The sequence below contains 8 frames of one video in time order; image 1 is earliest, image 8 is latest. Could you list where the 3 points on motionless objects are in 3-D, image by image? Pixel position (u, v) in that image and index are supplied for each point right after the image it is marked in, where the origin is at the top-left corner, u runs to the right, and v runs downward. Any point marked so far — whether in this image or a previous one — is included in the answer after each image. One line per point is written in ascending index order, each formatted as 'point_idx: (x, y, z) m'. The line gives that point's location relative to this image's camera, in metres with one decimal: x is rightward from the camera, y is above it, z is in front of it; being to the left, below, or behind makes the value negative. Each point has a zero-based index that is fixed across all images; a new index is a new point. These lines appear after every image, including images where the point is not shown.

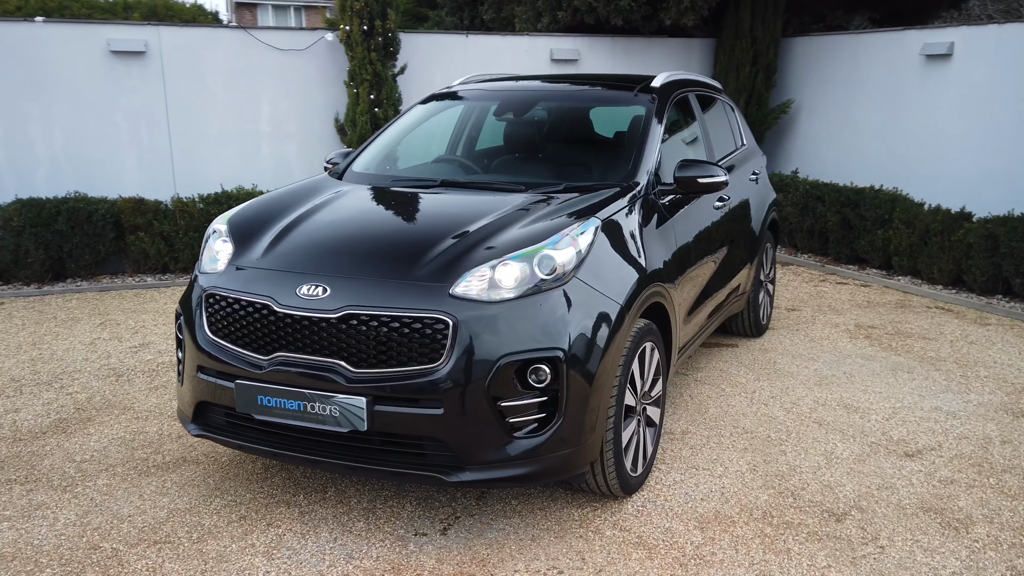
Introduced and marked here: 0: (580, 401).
0: (+0.2, -0.3, +2.7) m
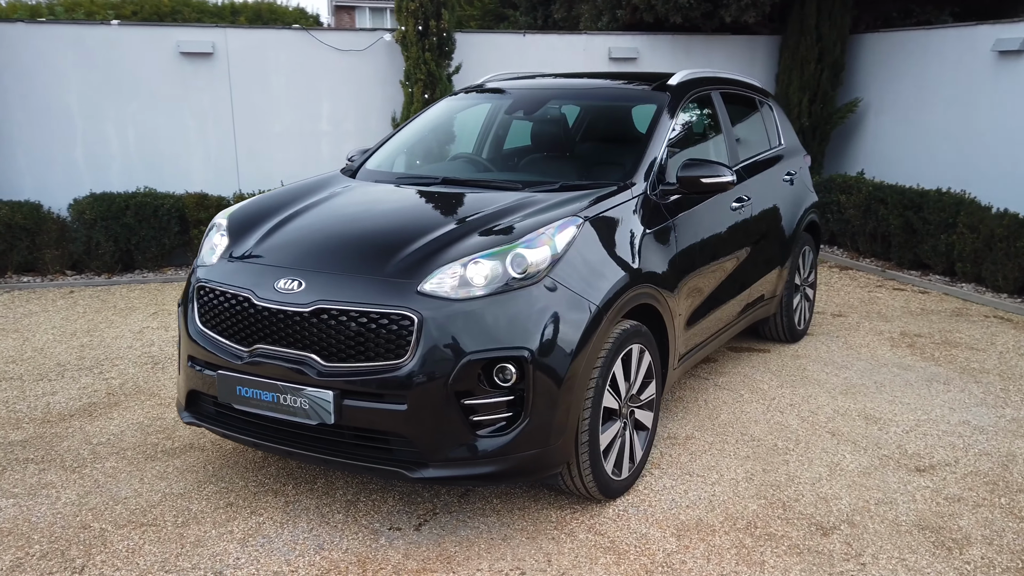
0: (+0.1, -0.3, +2.7) m
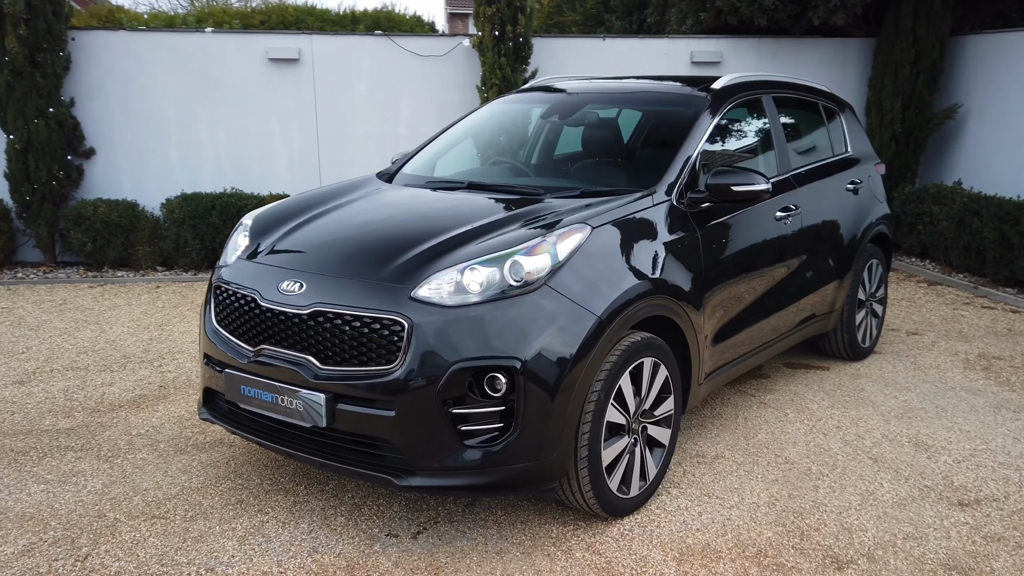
0: (+0.1, -0.4, +2.6) m
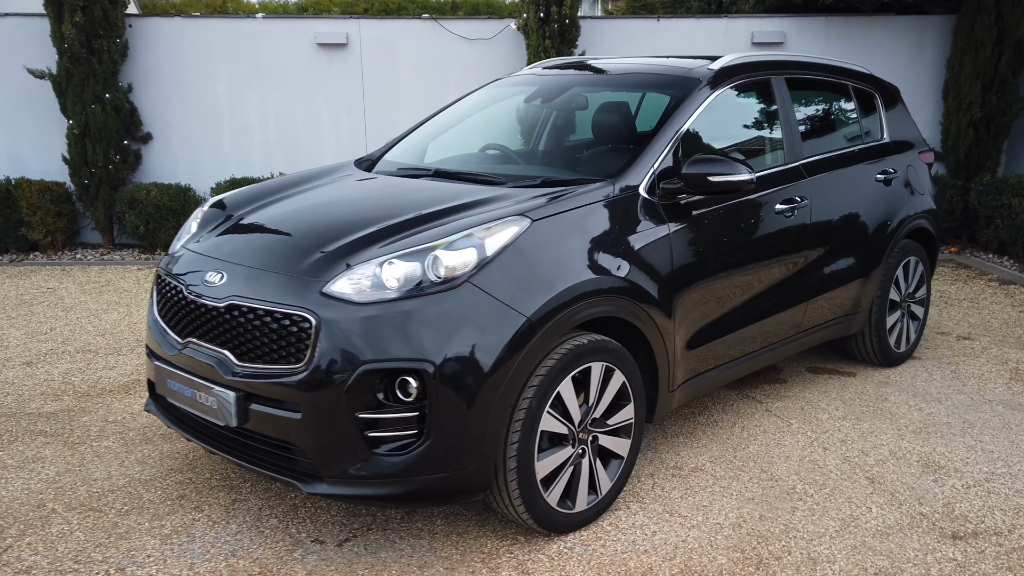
0: (-0.1, -0.3, +2.4) m
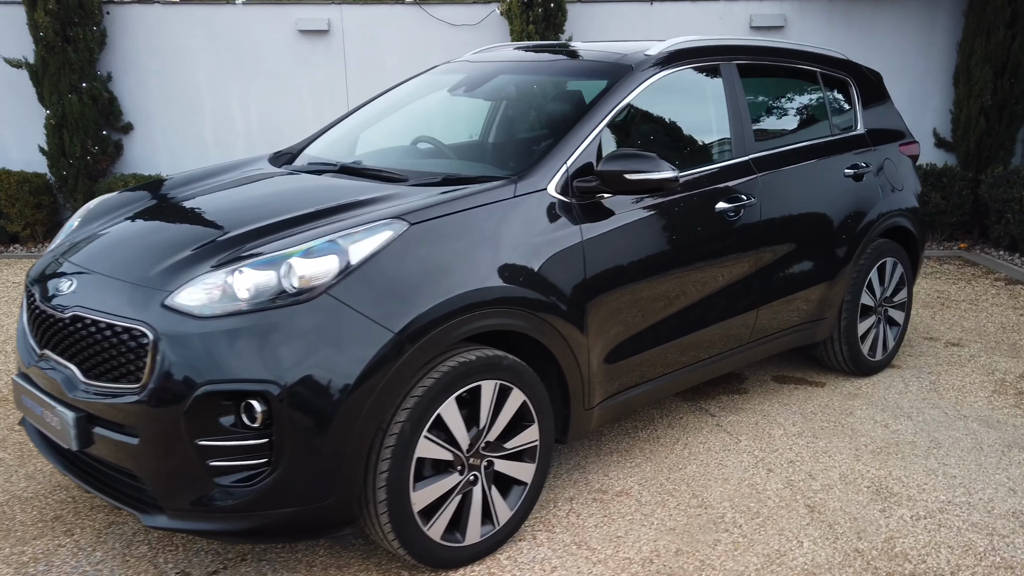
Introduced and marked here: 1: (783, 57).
0: (-0.5, -0.4, +2.1) m
1: (+1.1, +1.0, +3.8) m
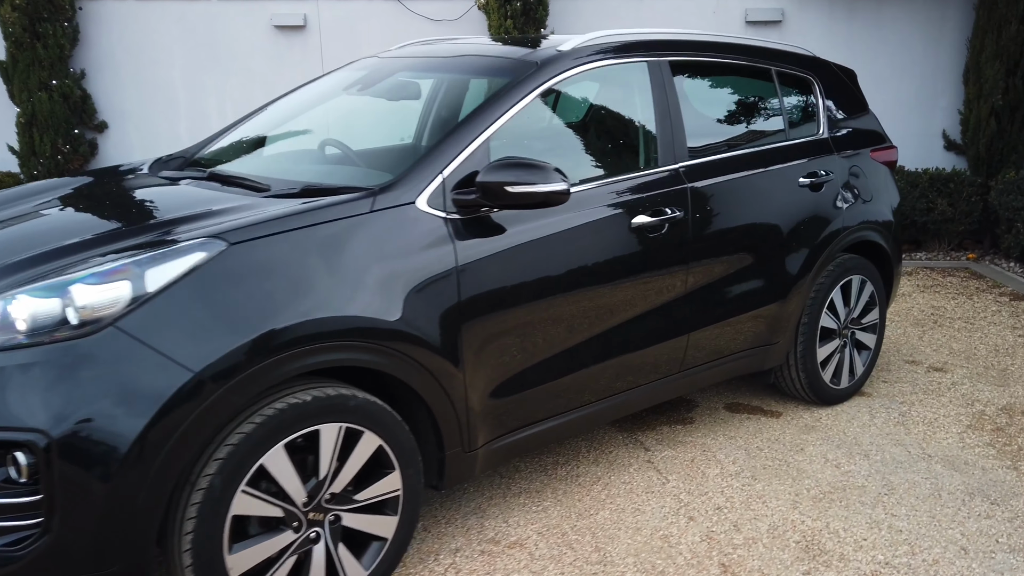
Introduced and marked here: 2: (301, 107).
0: (-0.8, -0.4, +1.8) m
1: (+0.8, +0.9, +3.5) m
2: (-0.7, +0.7, +3.4) m
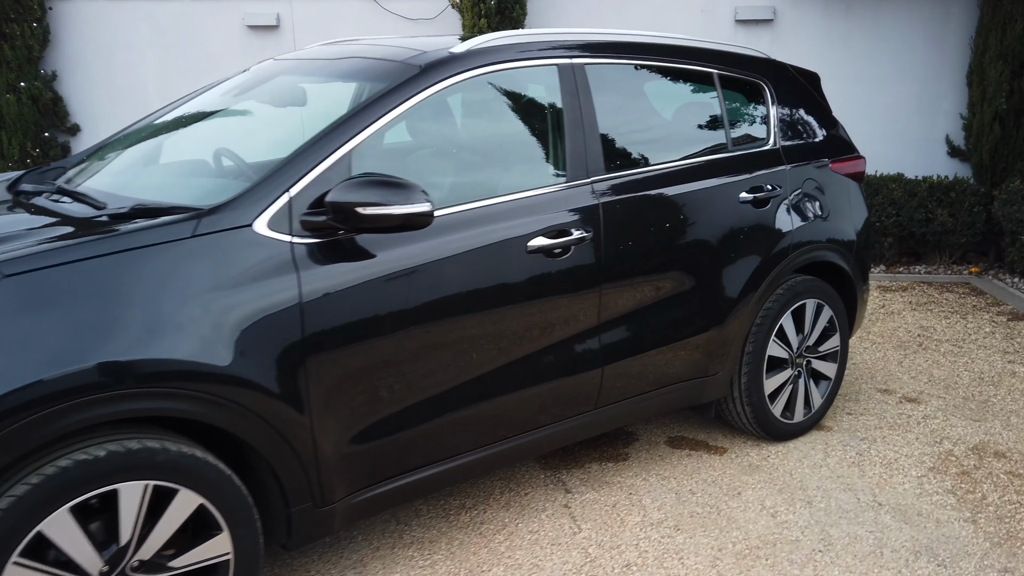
0: (-1.2, -0.5, +1.6) m
1: (+0.5, +0.8, +3.2) m
2: (-1.0, +0.6, +3.1) m
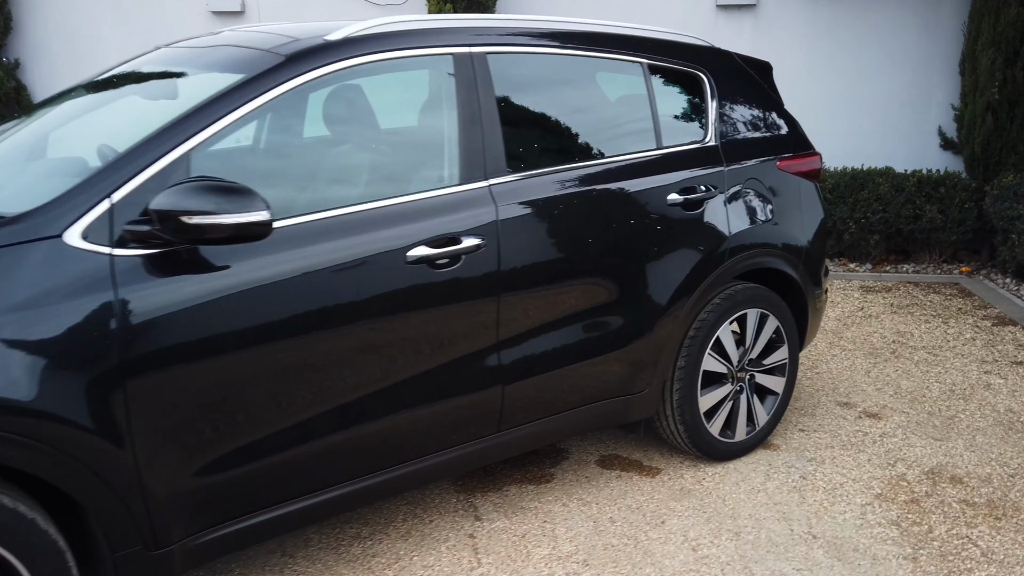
0: (-1.5, -0.6, +1.4) m
1: (+0.3, +0.8, +2.9) m
2: (-1.3, +0.6, +2.9) m
